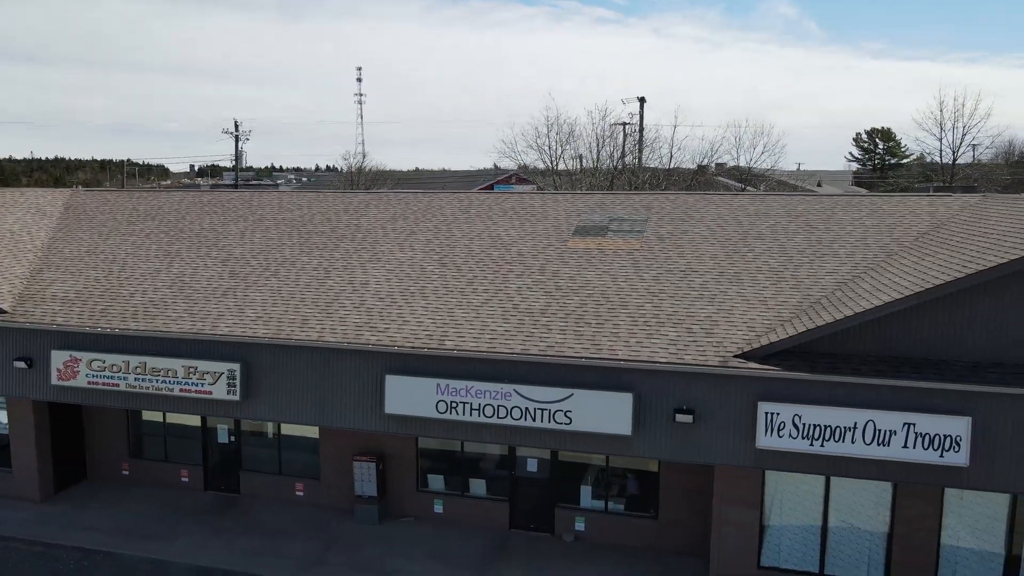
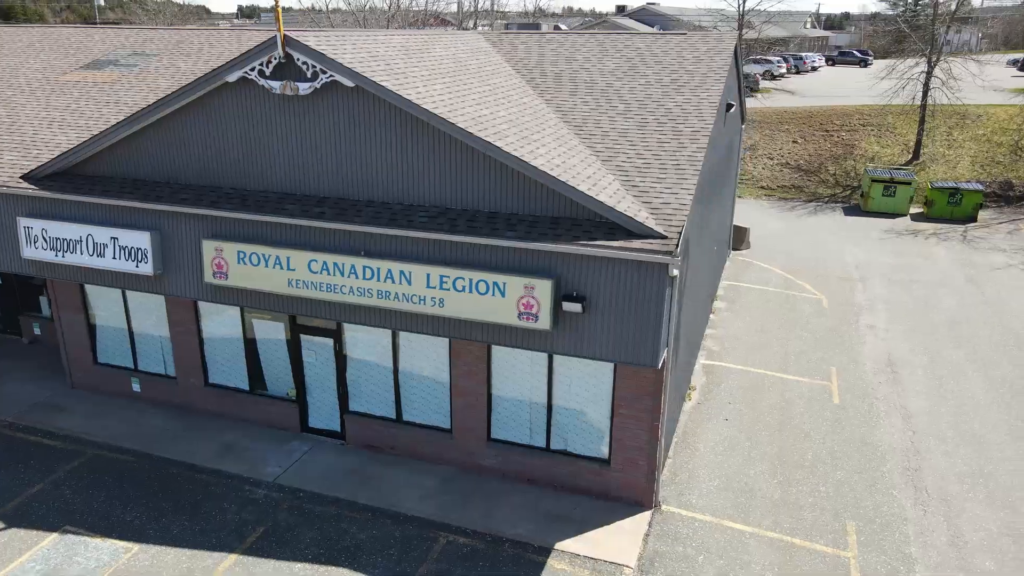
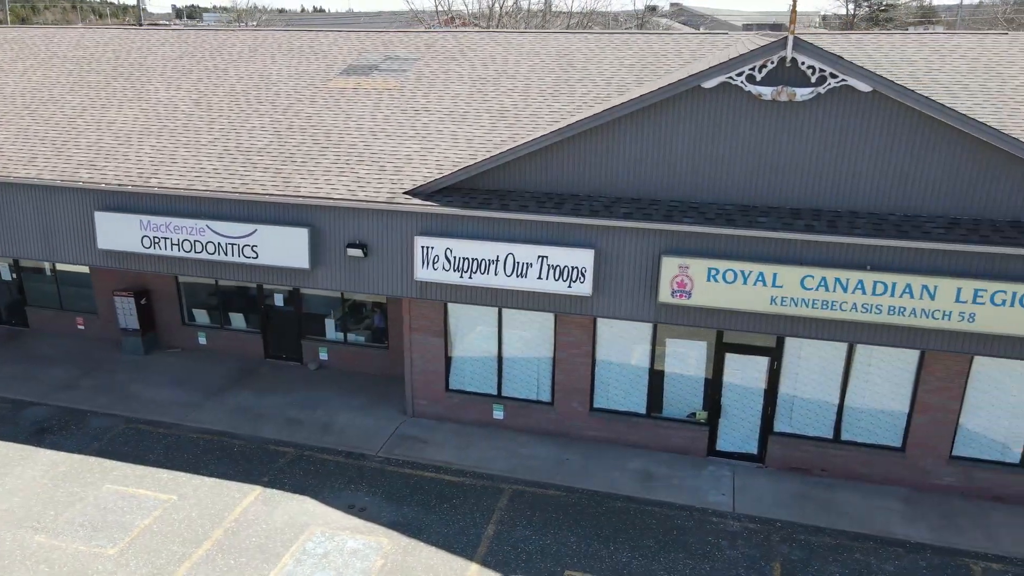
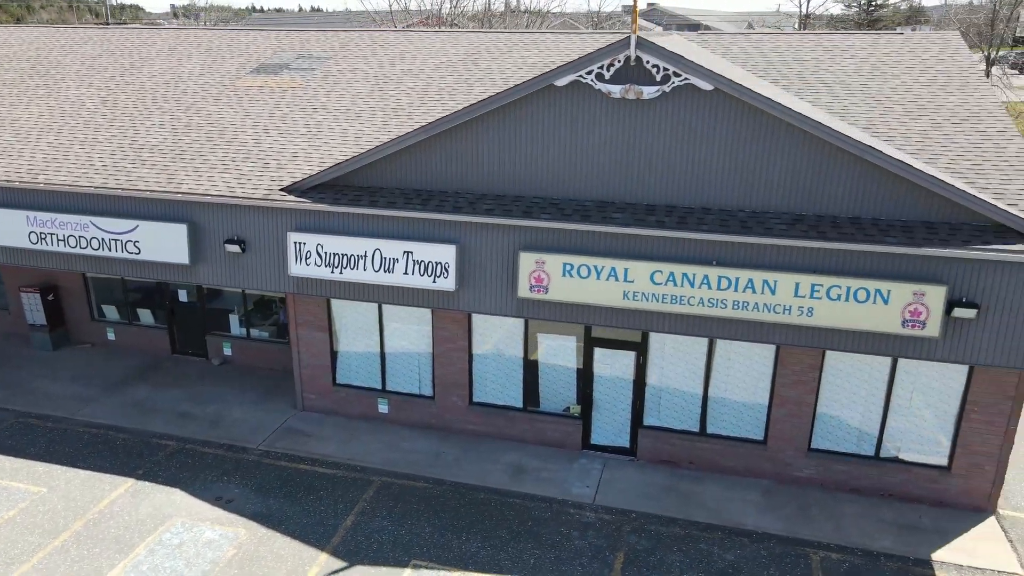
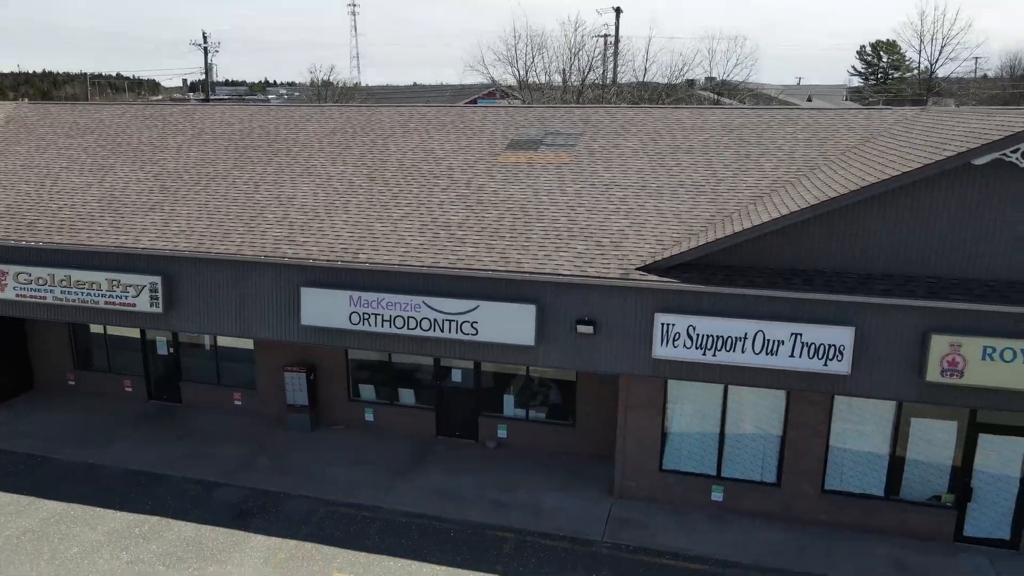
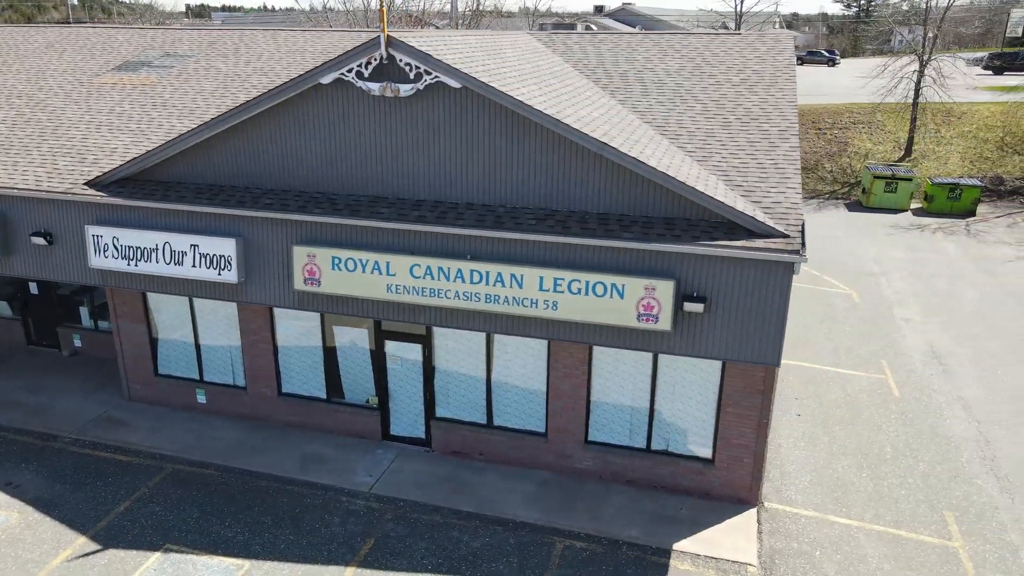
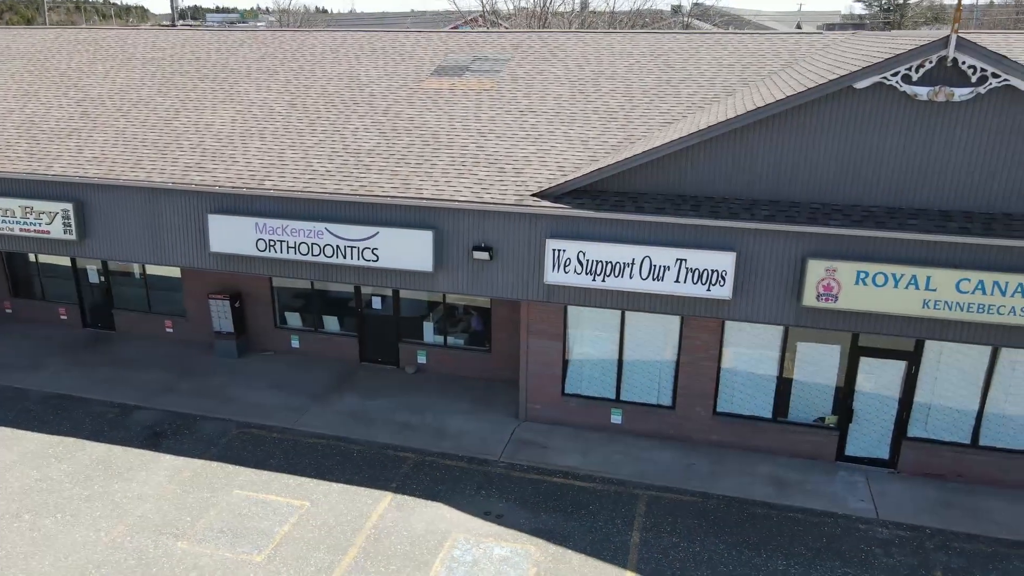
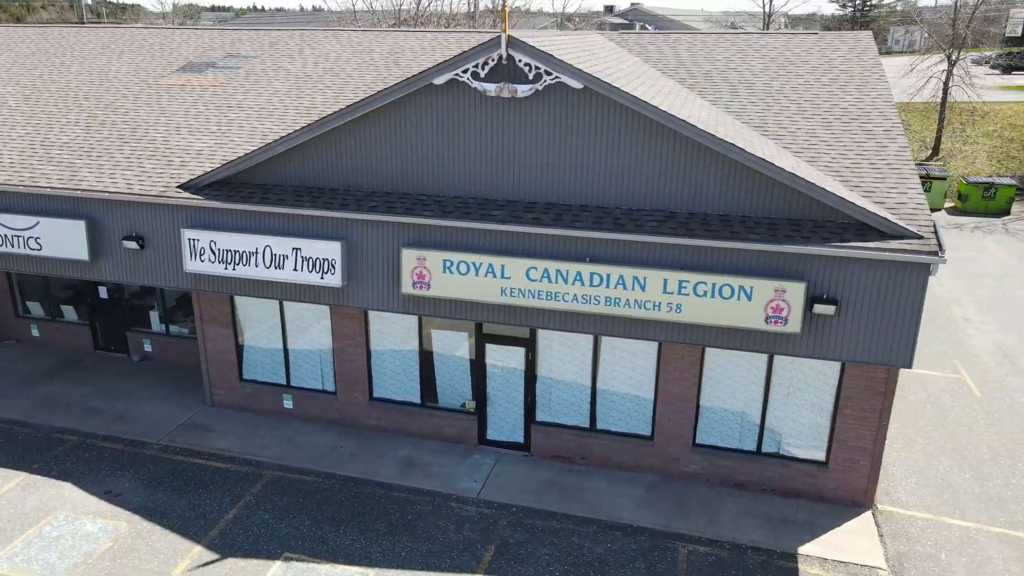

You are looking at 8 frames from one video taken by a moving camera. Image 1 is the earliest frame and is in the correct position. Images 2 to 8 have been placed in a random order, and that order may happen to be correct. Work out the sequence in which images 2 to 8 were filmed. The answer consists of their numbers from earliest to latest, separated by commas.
5, 7, 3, 4, 8, 6, 2
